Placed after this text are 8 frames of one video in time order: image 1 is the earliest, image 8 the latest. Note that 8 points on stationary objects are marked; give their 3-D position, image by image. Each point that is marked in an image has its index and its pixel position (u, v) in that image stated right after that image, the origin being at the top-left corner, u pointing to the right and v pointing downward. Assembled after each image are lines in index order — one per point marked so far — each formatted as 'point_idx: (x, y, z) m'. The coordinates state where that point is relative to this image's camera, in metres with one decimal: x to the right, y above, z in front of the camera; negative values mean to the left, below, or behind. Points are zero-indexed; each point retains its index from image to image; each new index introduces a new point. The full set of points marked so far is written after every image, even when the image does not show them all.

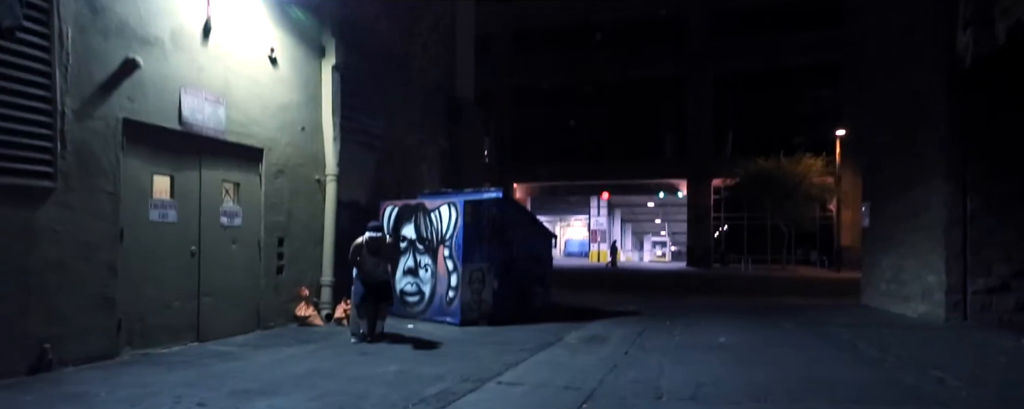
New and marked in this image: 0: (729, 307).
0: (+5.4, -2.6, +14.1) m
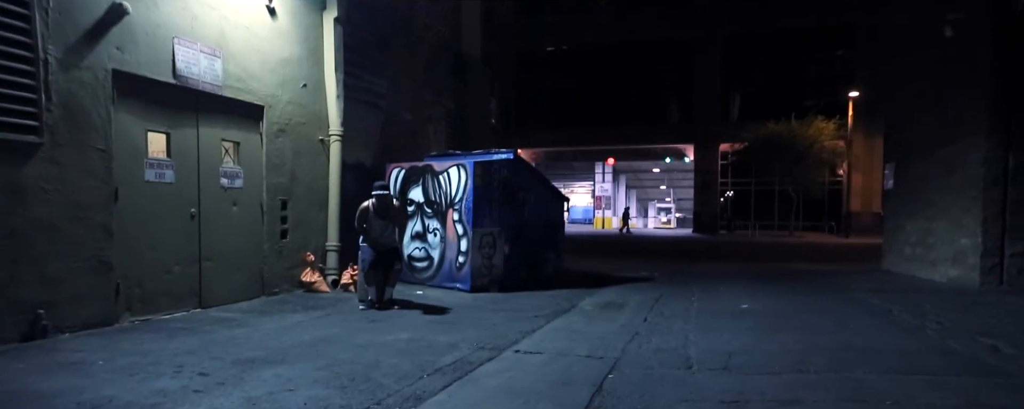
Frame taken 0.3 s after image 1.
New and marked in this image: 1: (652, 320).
0: (+5.7, -1.7, +13.8) m
1: (+1.9, -1.5, +7.6) m
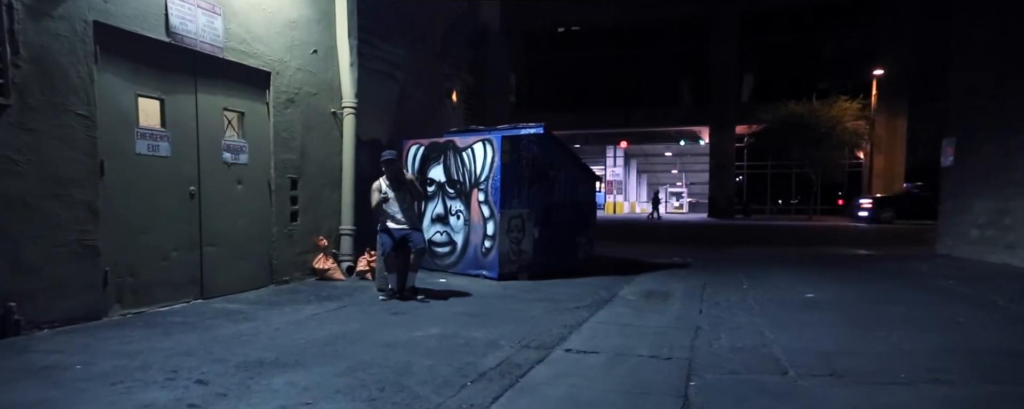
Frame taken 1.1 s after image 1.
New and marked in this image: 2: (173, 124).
0: (+6.2, -1.3, +12.9) m
1: (+2.4, -1.3, +6.7) m
2: (-3.8, +0.9, +6.4) m
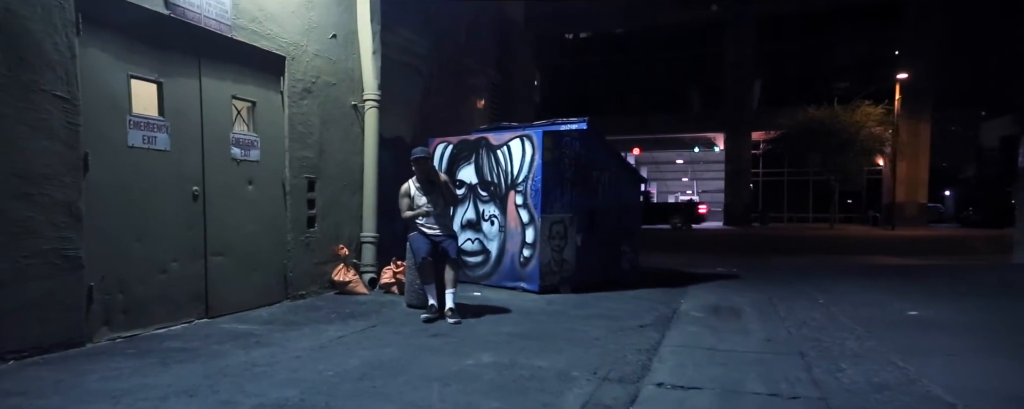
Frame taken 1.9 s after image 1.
0: (+6.8, -1.4, +11.8) m
1: (+3.0, -1.3, +5.7) m
2: (-3.2, +0.9, +5.4) m
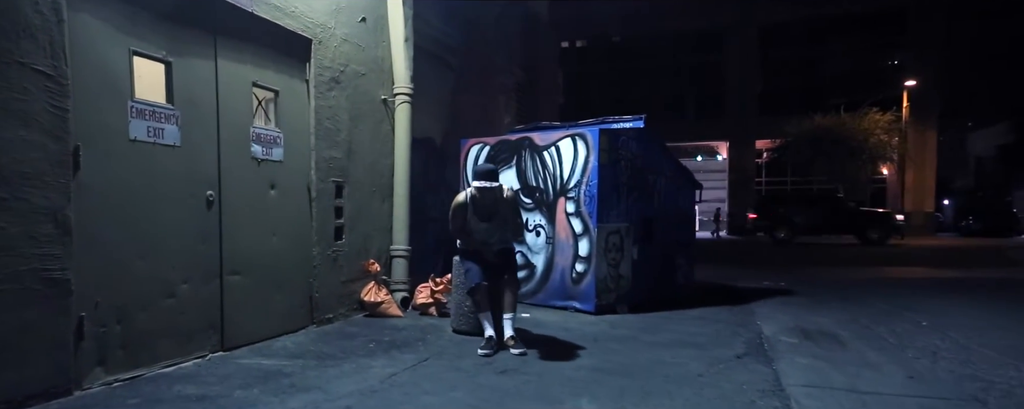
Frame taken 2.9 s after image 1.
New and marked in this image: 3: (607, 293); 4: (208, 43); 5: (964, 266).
0: (+7.4, -1.5, +10.9) m
1: (+3.6, -1.3, +4.7) m
2: (-2.6, +0.8, +4.4) m
3: (+1.2, -1.1, +7.1) m
4: (-2.5, +1.3, +4.7) m
5: (+12.5, -1.7, +15.6) m
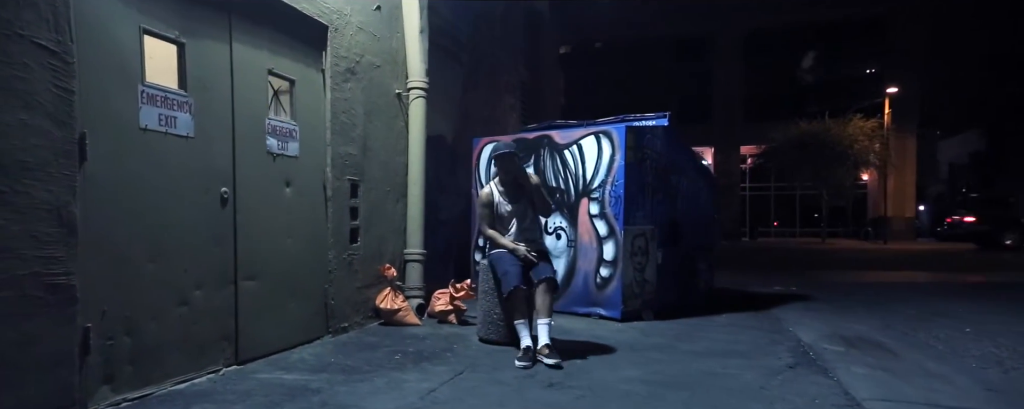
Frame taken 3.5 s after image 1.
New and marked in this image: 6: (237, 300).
0: (+7.5, -1.6, +10.8) m
1: (+4.0, -1.3, +4.5) m
2: (-2.2, +0.8, +4.0) m
3: (+1.5, -1.1, +6.8) m
4: (-2.2, +1.3, +4.2) m
5: (+12.4, -1.8, +15.6) m
6: (-2.1, -0.7, +4.3) m
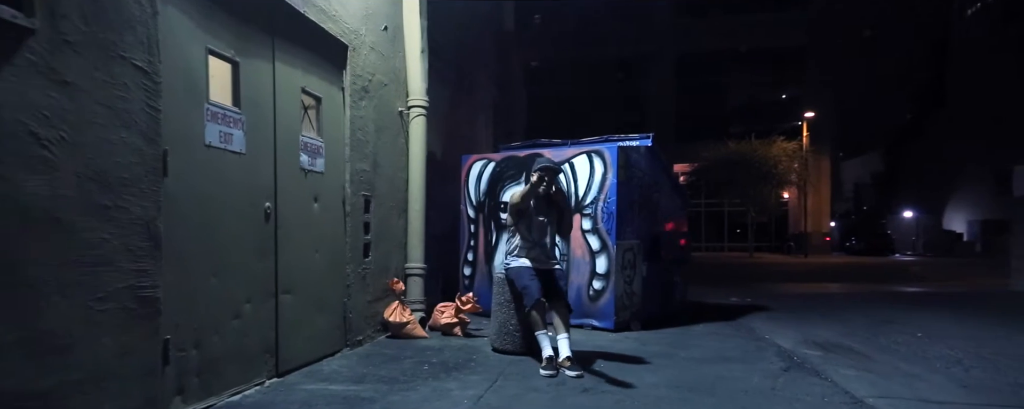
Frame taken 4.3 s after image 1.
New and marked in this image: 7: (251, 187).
0: (+7.0, -1.9, +11.9) m
1: (+4.2, -1.5, +5.2) m
2: (-1.9, +0.7, +4.1) m
3: (+1.4, -1.3, +7.2) m
4: (-1.9, +1.2, +4.3) m
5: (+11.3, -2.3, +17.3) m
6: (-1.8, -0.8, +4.3) m
7: (-1.9, +0.1, +4.0) m
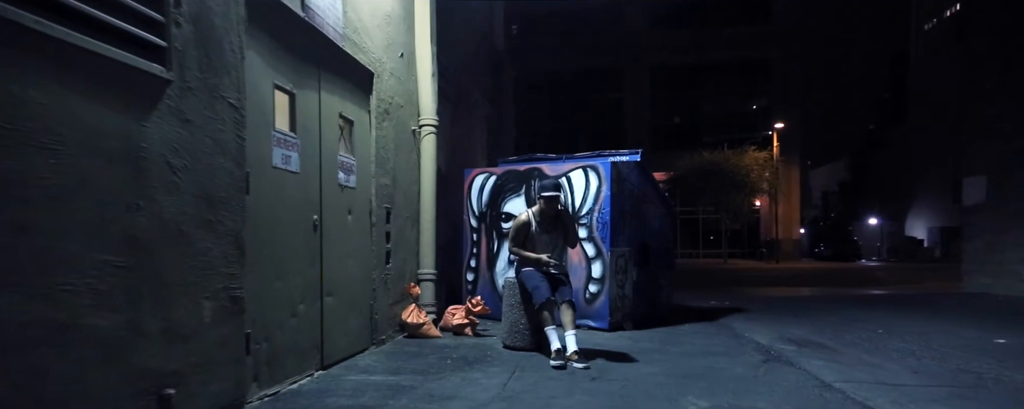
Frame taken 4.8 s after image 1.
0: (+6.8, -2.1, +12.8) m
1: (+4.3, -1.6, +6.0) m
2: (-1.7, +0.6, +4.6) m
3: (+1.5, -1.5, +7.9) m
4: (-1.7, +1.1, +4.9) m
5: (+10.9, -2.6, +18.3) m
6: (-1.6, -0.9, +4.9) m
7: (-1.7, 0.0, +4.6) m
